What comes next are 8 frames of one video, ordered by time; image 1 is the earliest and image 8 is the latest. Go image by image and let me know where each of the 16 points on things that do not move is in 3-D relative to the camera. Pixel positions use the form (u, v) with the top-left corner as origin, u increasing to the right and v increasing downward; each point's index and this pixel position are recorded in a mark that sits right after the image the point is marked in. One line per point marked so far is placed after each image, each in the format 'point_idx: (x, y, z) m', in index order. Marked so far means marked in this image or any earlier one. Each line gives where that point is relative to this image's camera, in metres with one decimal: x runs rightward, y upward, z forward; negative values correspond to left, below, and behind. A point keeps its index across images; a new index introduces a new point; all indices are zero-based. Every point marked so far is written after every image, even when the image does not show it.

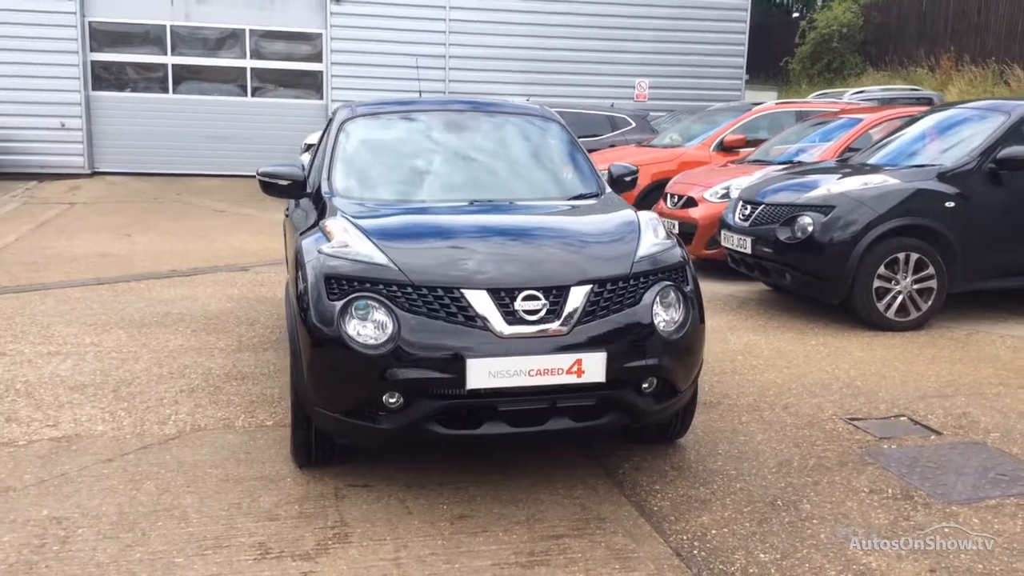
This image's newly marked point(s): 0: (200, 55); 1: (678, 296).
0: (-4.6, +3.4, +15.1) m
1: (+0.6, 0.0, +3.8) m
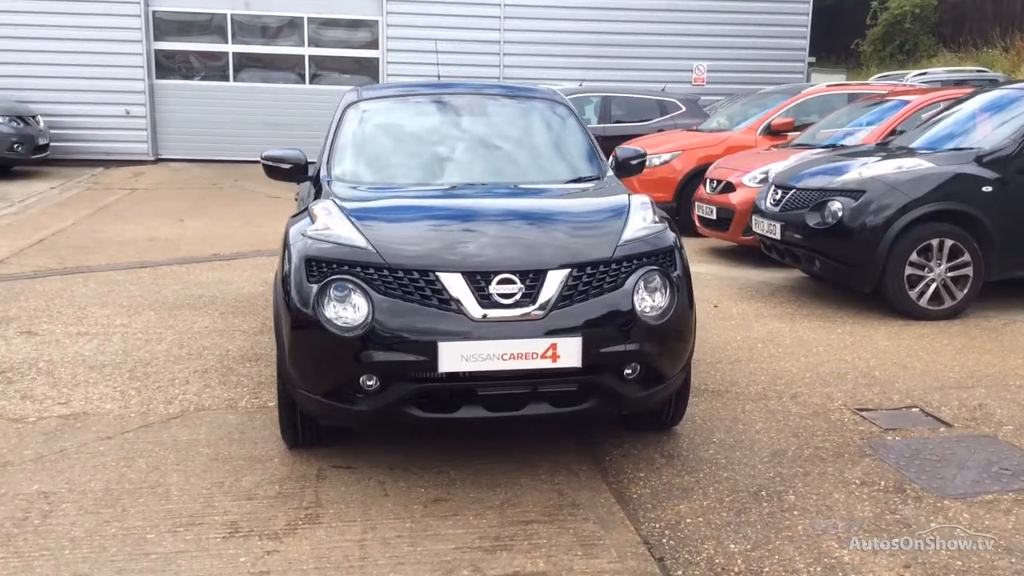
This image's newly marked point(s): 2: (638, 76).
0: (-3.8, +3.6, +15.3) m
1: (+0.5, 0.0, +3.7) m
2: (+2.0, +3.3, +16.3) m
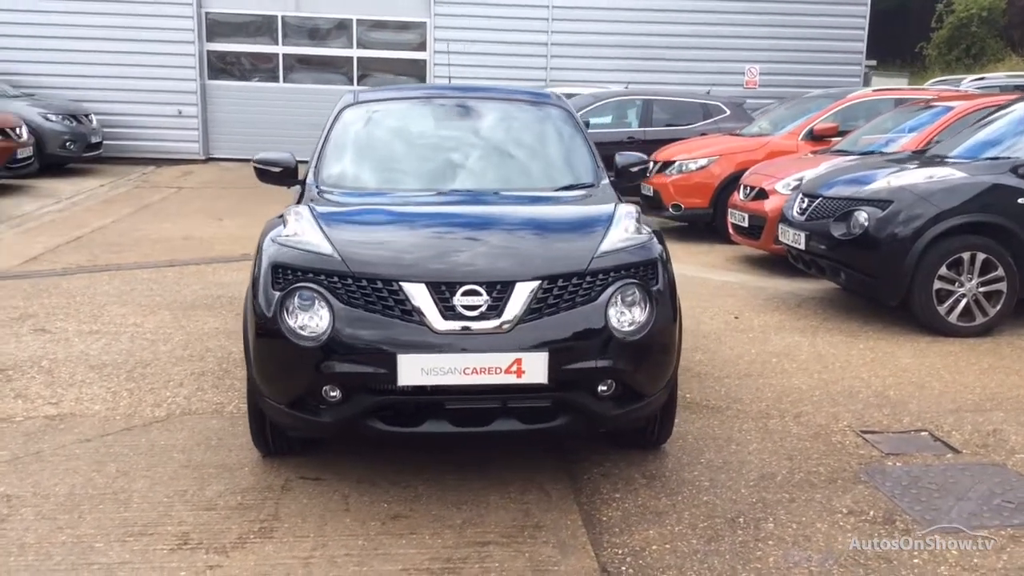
0: (-3.1, +3.6, +15.4) m
1: (+0.4, 0.0, +3.5) m
2: (+2.7, +3.3, +16.0) m
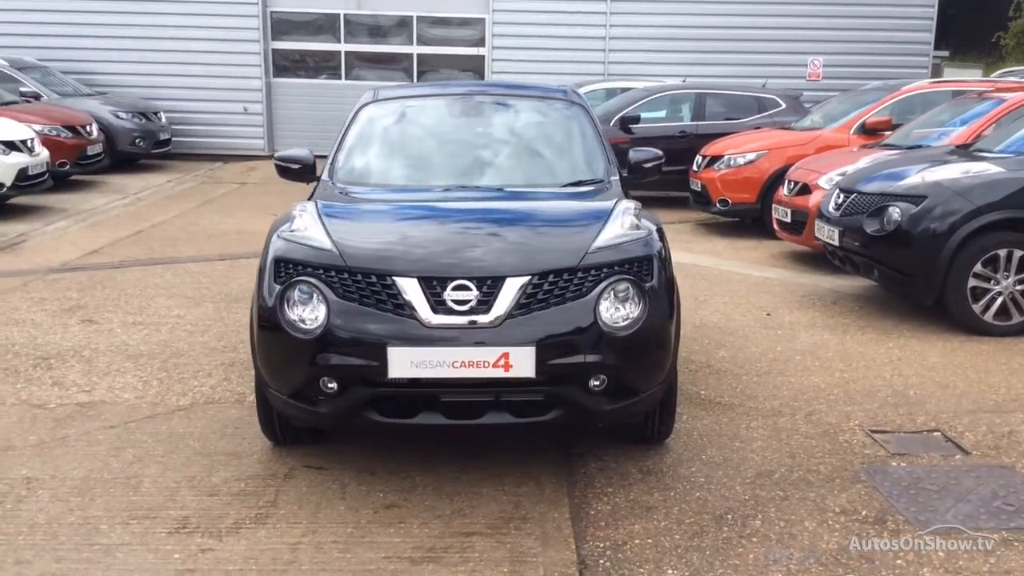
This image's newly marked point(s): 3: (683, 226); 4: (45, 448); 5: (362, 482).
0: (-2.2, +3.7, +15.6) m
1: (+0.4, 0.0, +3.6) m
2: (+3.7, +3.3, +15.8) m
3: (+1.7, +0.6, +10.1) m
4: (-1.8, -0.6, +4.0) m
5: (-0.5, -0.7, +3.6) m
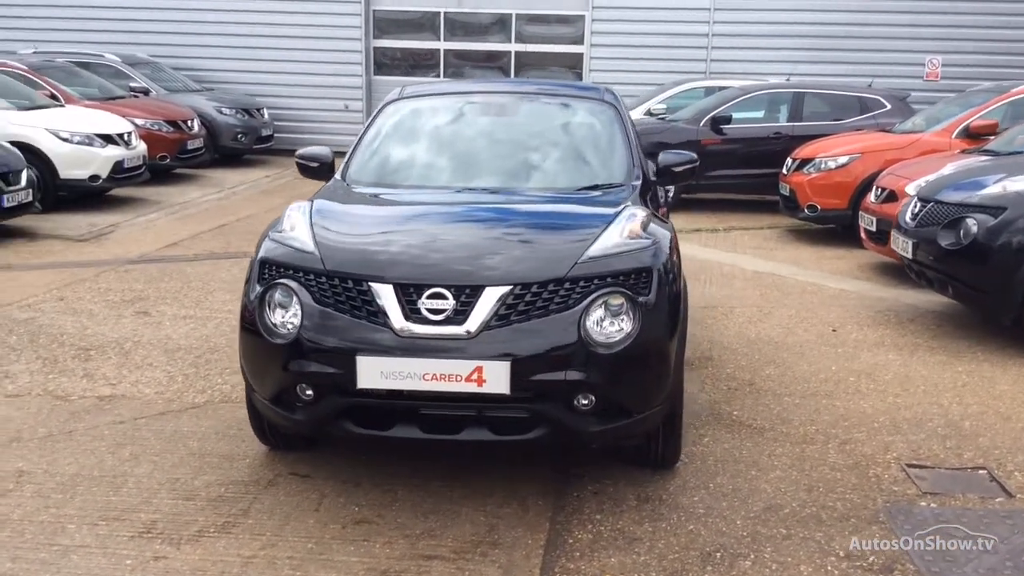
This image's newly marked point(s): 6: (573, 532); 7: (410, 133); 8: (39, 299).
0: (-0.6, +3.8, +15.6) m
1: (+0.4, -0.1, +3.3) m
2: (+5.2, +3.2, +15.1) m
3: (+2.4, +0.5, +9.7) m
4: (-1.8, -0.6, +4.0) m
5: (-0.6, -0.7, +3.5) m
6: (+0.2, -0.8, +3.3) m
7: (-0.5, +0.8, +5.1) m
8: (-3.0, -0.1, +6.6) m
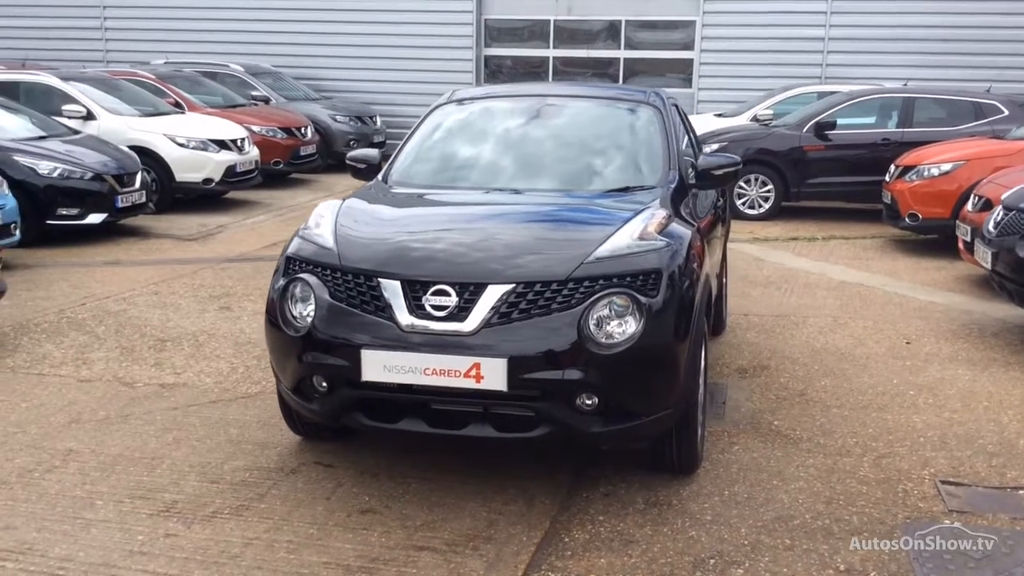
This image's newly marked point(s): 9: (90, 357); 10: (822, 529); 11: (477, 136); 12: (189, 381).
0: (+1.1, +3.7, +15.6) m
1: (+0.4, -0.1, +3.3) m
2: (+6.7, +3.0, +14.3) m
3: (+3.3, +0.4, +9.3) m
4: (-1.7, -0.6, +4.3) m
5: (-0.5, -0.7, +3.6) m
6: (+0.2, -0.8, +3.3) m
7: (-0.2, +0.8, +5.2) m
8: (-2.6, 0.0, +7.0) m
9: (-2.2, -0.4, +5.3) m
10: (+1.0, -0.8, +3.3) m
11: (-0.2, +0.8, +5.2) m
12: (-1.5, -0.5, +4.9) m
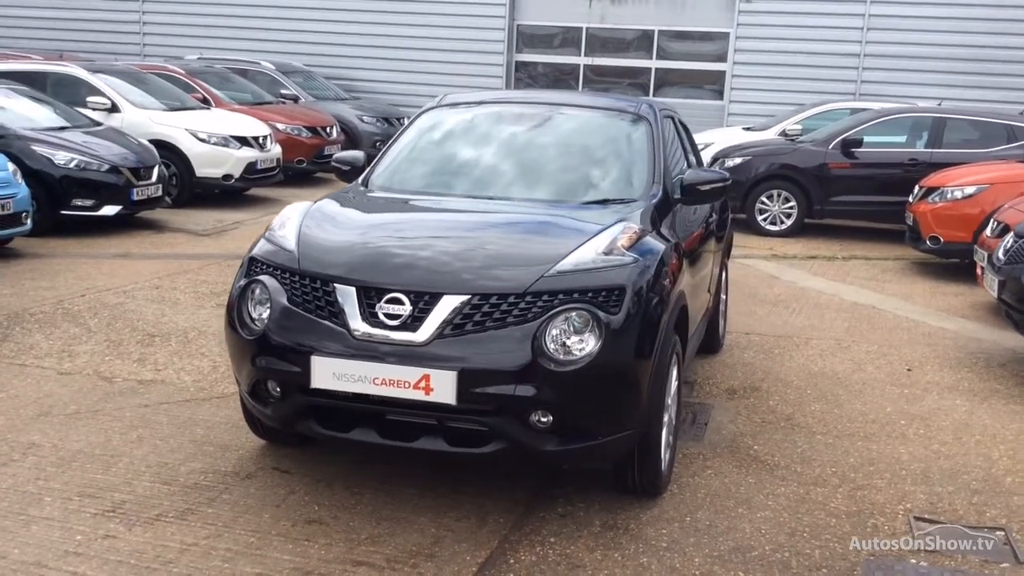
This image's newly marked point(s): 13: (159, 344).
0: (+1.5, +3.5, +15.5) m
1: (+0.3, -0.1, +3.2) m
2: (+7.1, +2.6, +14.0) m
3: (+3.4, +0.2, +9.1) m
4: (-1.8, -0.5, +4.3) m
5: (-0.7, -0.7, +3.5) m
6: (0.0, -0.8, +3.1) m
7: (-0.3, +0.7, +5.1) m
8: (-2.6, 0.0, +7.0) m
9: (-2.3, -0.3, +5.3) m
10: (+0.8, -0.8, +3.1) m
11: (-0.2, +0.7, +5.1) m
12: (-1.6, -0.4, +4.9) m
13: (-1.9, -0.3, +5.5) m
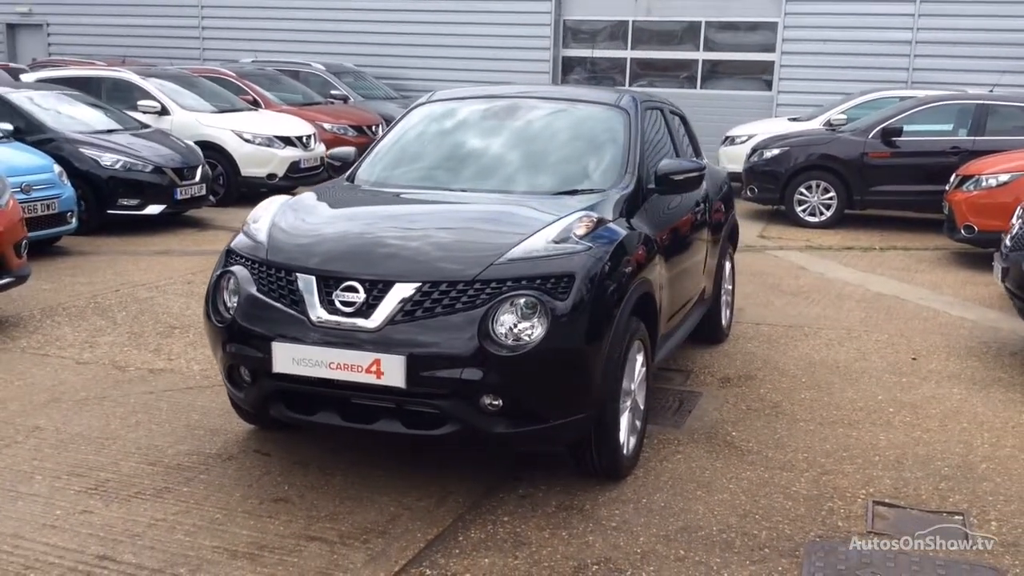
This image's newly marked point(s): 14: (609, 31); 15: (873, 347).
0: (+2.3, +3.6, +15.4) m
1: (+0.1, -0.1, +3.3) m
2: (+7.7, +2.7, +13.5) m
3: (+3.6, +0.3, +8.9) m
4: (-1.9, -0.5, +4.5) m
5: (-0.8, -0.7, +3.7) m
6: (-0.1, -0.8, +3.3) m
7: (-0.3, +0.8, +5.2) m
8: (-2.4, 0.0, +7.3) m
9: (-2.3, -0.3, +5.6) m
10: (+0.7, -0.8, +3.2) m
11: (-0.2, +0.8, +5.2) m
12: (-1.7, -0.4, +5.1) m
13: (-1.9, -0.3, +5.8) m
14: (+1.5, +3.9, +15.7) m
15: (+2.0, -0.3, +5.7) m
